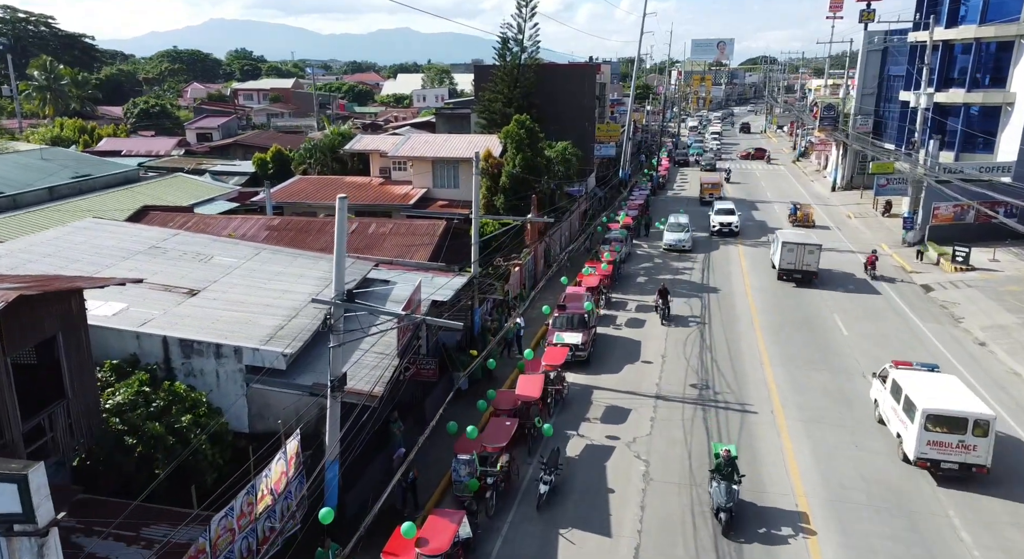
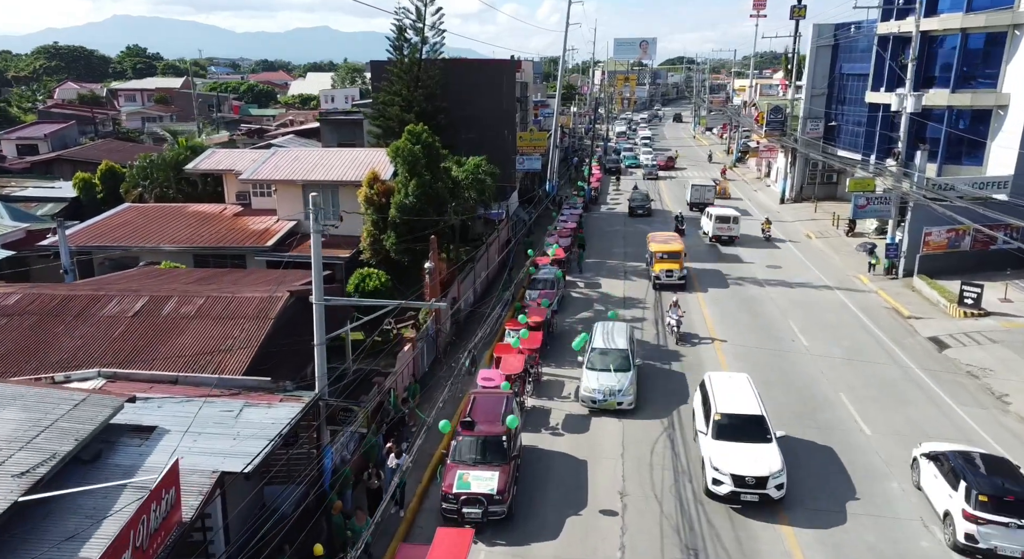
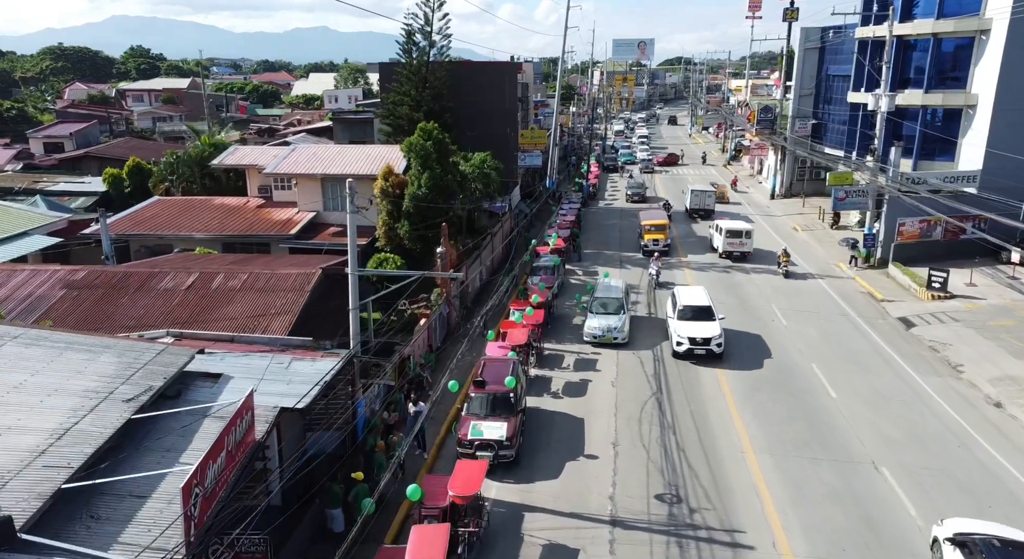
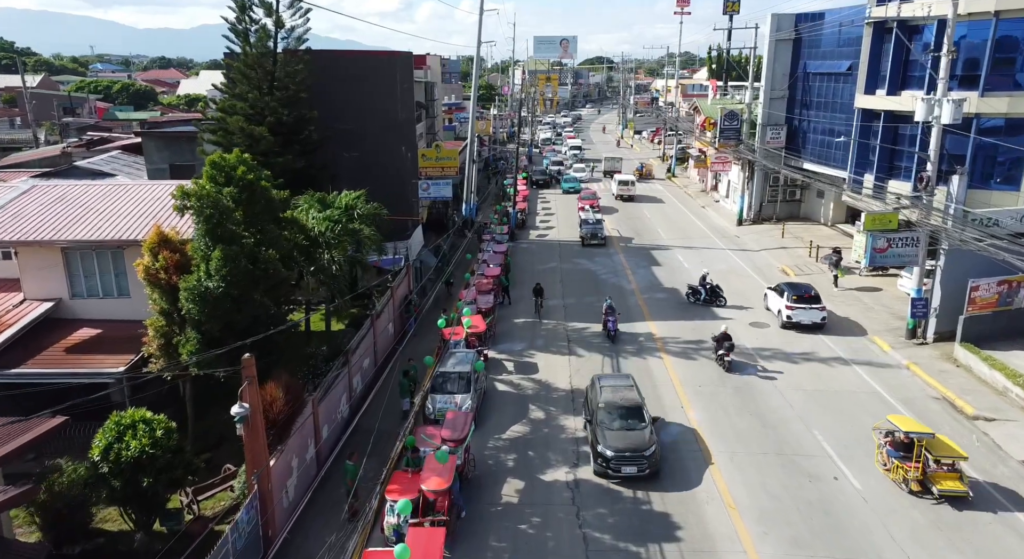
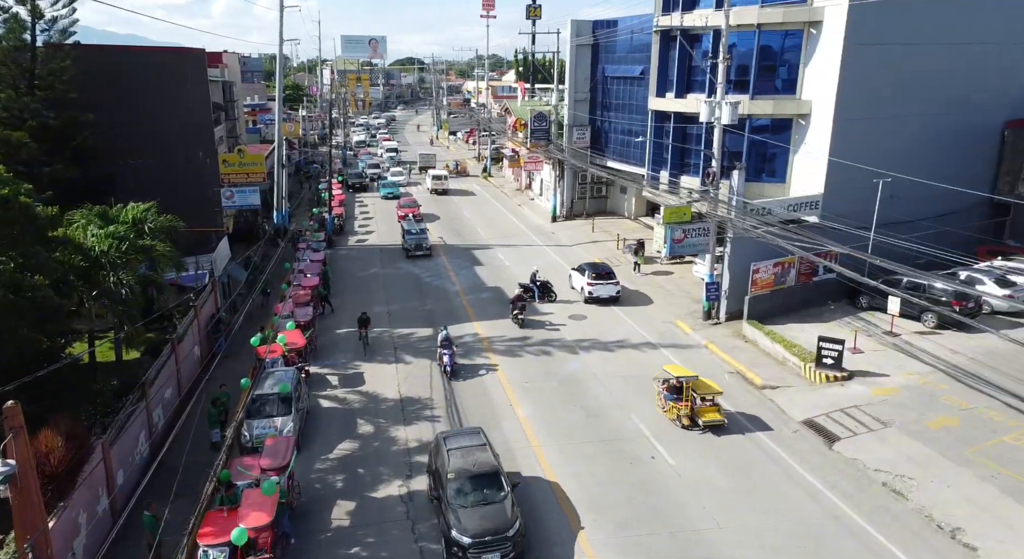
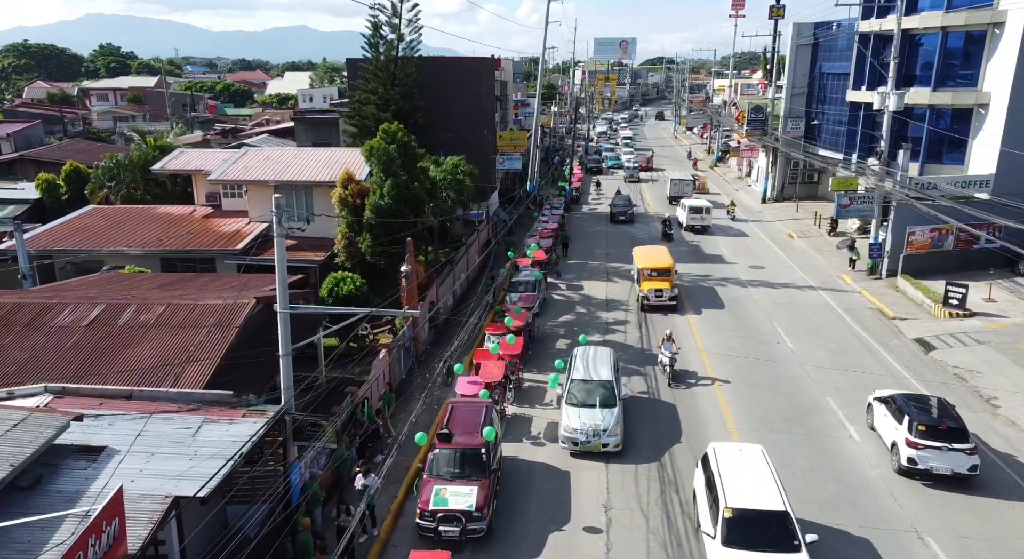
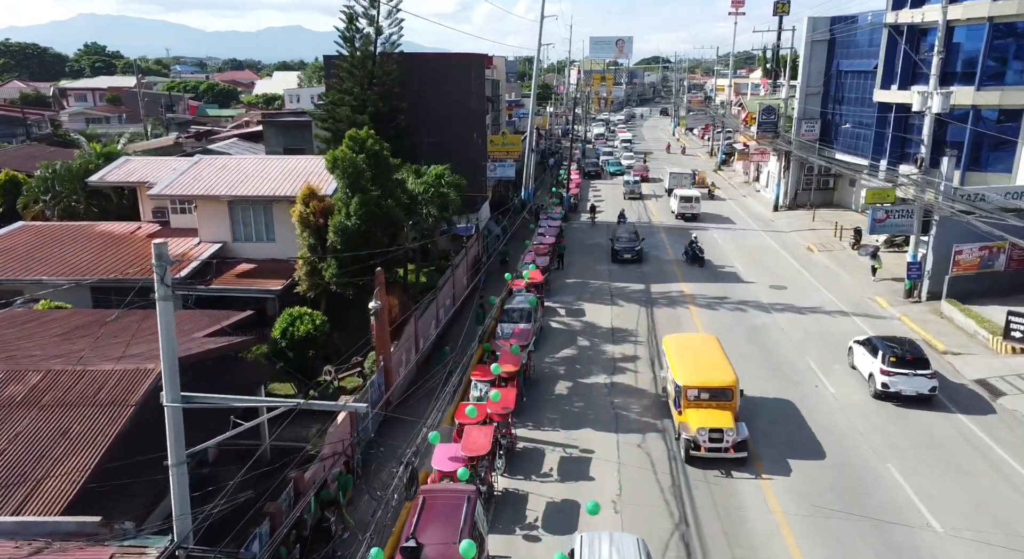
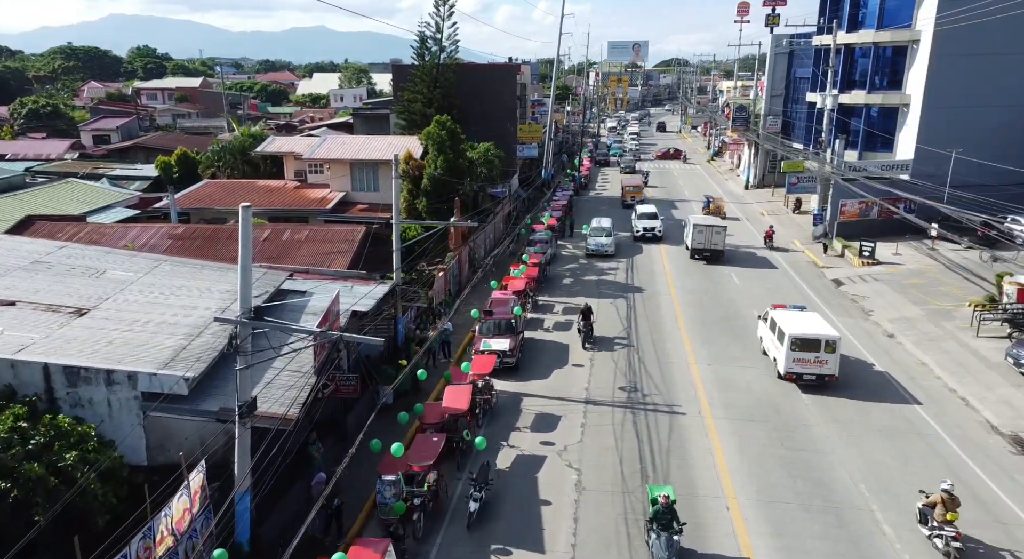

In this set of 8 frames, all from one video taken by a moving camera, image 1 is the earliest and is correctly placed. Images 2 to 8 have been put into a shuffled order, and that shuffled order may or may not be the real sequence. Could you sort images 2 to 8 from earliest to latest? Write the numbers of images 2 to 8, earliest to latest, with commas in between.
8, 3, 2, 6, 7, 4, 5
